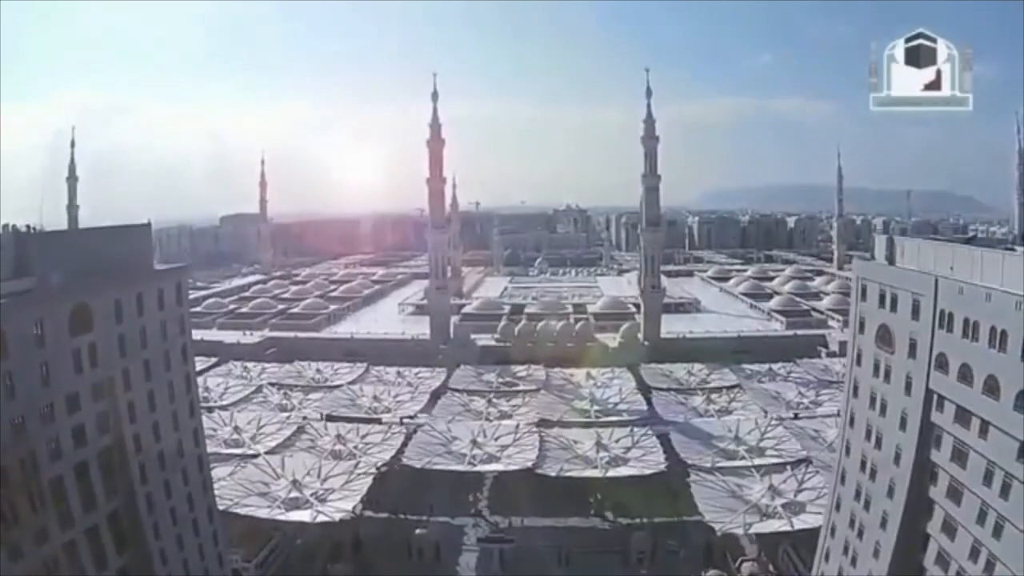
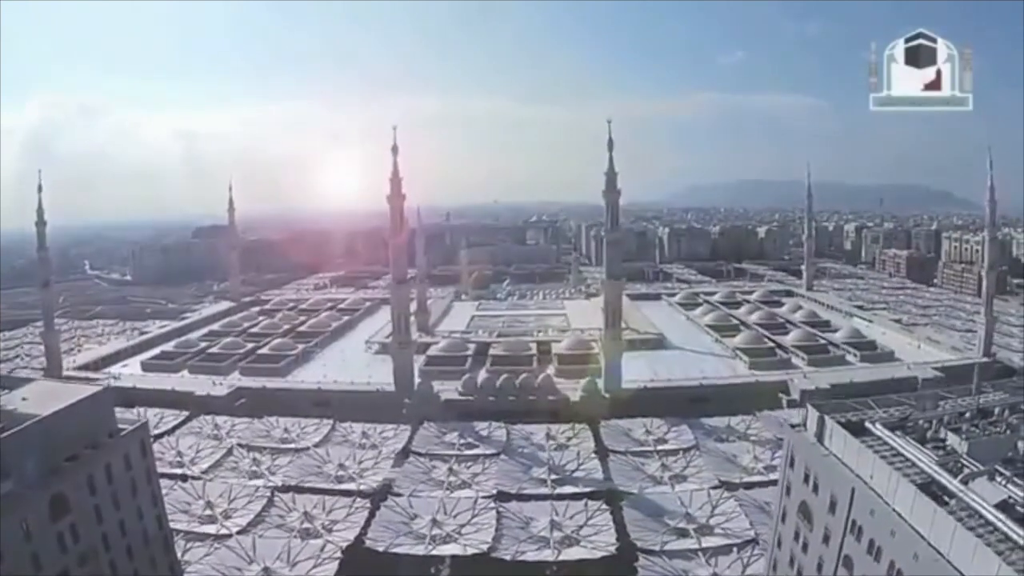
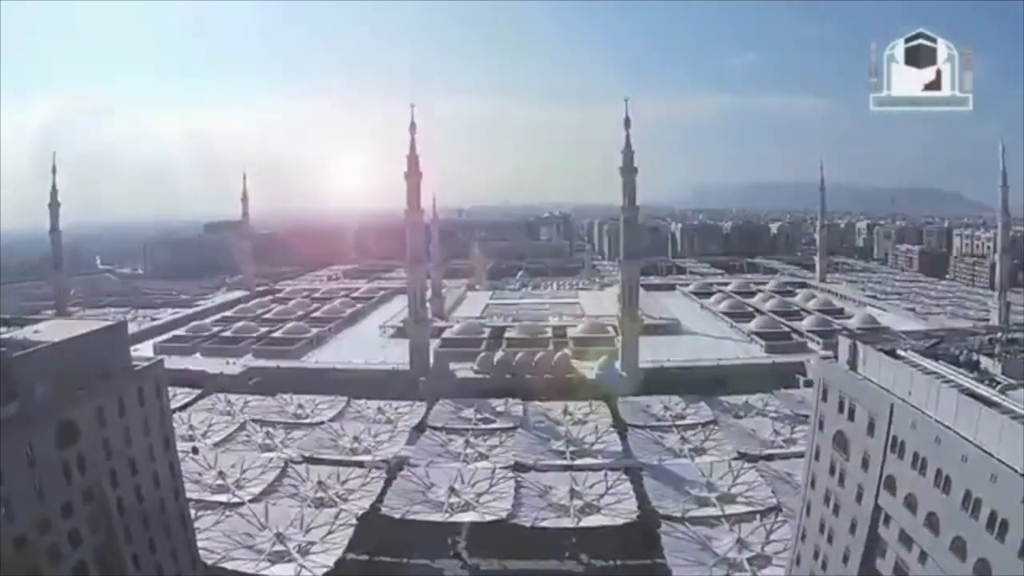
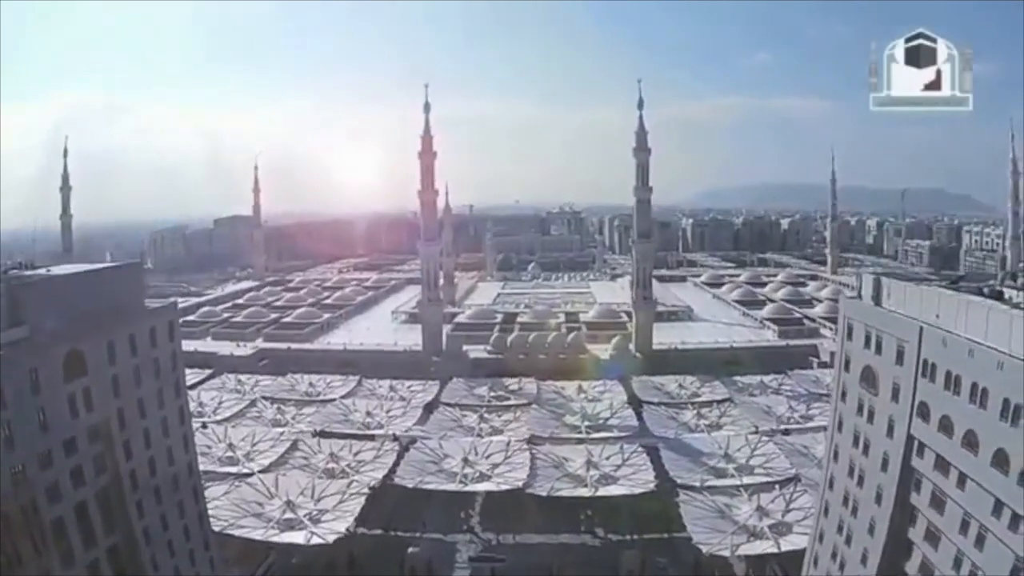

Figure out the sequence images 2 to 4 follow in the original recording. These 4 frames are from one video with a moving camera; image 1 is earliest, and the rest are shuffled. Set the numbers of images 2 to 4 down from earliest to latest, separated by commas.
4, 3, 2
